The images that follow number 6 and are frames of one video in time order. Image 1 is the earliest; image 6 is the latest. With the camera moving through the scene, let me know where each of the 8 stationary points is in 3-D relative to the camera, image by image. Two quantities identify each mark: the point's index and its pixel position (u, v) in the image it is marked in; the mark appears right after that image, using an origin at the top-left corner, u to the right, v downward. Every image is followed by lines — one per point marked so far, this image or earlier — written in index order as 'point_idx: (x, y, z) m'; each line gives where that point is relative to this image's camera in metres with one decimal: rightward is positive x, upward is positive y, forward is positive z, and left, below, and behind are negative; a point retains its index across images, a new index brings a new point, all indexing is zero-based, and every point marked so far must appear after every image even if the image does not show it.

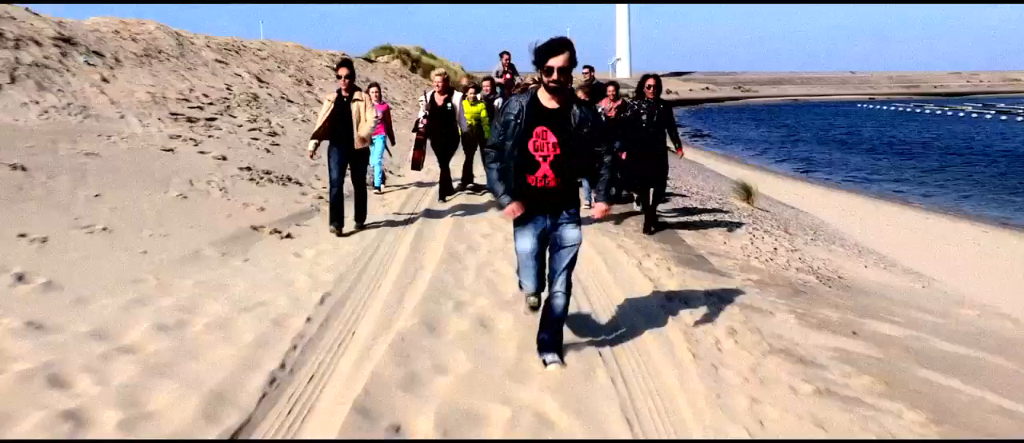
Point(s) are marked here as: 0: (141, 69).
0: (-4.5, +1.9, +12.6) m
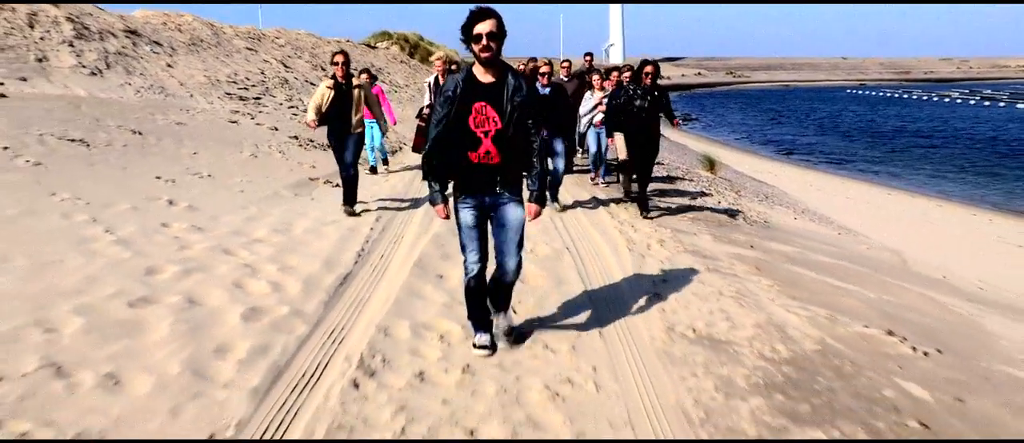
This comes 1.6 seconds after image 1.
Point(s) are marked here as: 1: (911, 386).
0: (-4.6, +2.4, +14.9) m
1: (+1.7, -0.7, +4.5) m
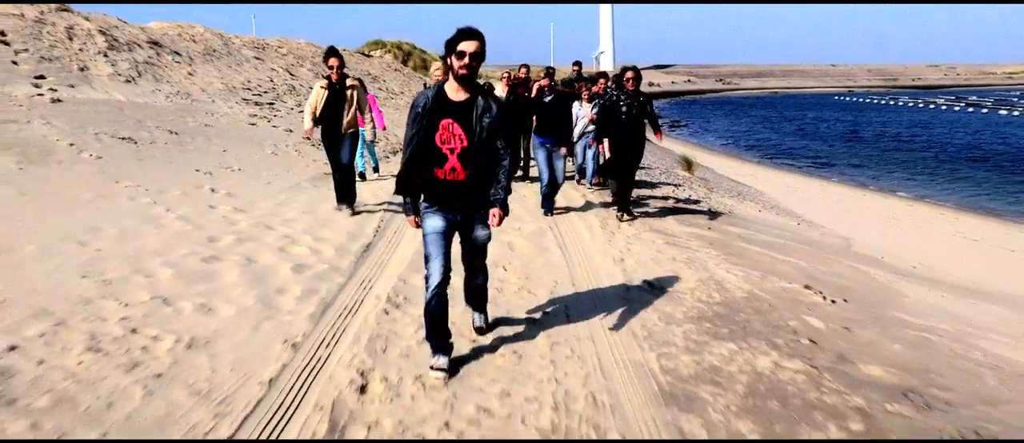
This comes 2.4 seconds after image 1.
0: (-4.7, +2.5, +16.1) m
1: (+1.7, -0.5, +5.8) m
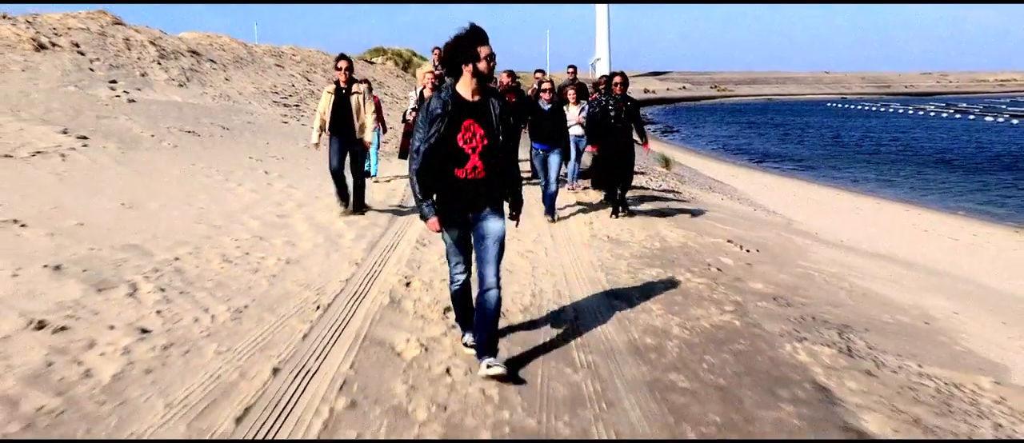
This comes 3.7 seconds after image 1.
0: (-4.8, +2.7, +18.2) m
1: (+1.6, -0.3, +7.9) m
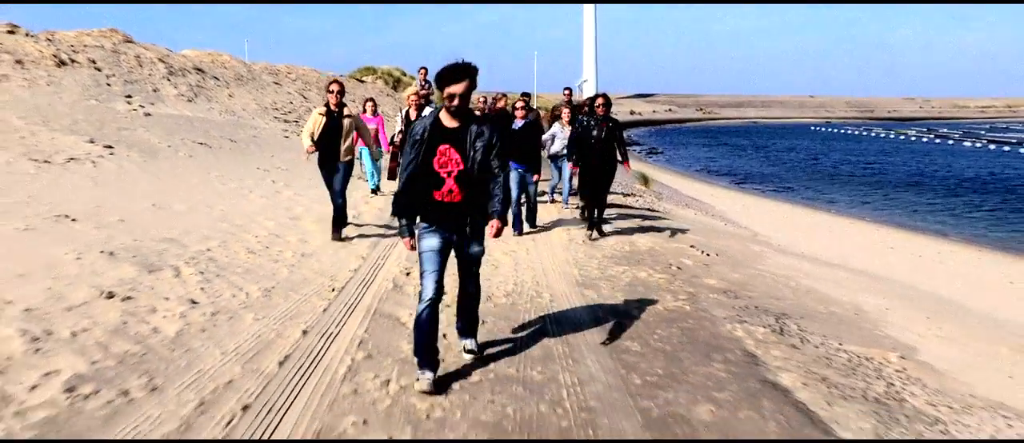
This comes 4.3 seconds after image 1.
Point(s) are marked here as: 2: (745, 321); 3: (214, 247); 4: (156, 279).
0: (-5.0, +2.5, +19.2) m
1: (+1.5, -0.3, +8.9) m
2: (+1.5, -0.6, +6.6) m
3: (-2.1, -0.2, +7.2) m
4: (-2.0, -0.3, +6.0) m
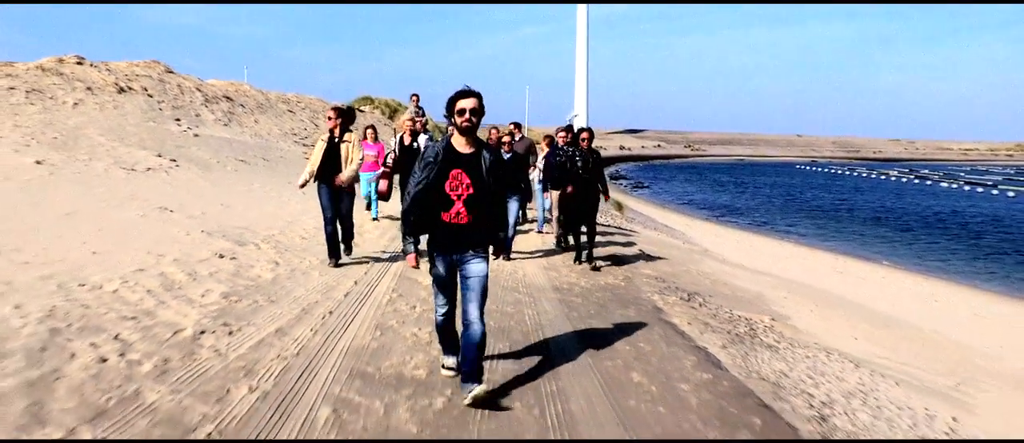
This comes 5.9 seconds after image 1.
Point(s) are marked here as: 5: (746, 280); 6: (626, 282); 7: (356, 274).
0: (-5.2, +2.3, +21.8) m
1: (+1.3, -0.4, +11.4) m
2: (+1.3, -0.6, +9.1) m
3: (-2.2, -0.1, +9.7) m
4: (-2.2, -0.2, +8.4) m
5: (+2.8, -0.7, +12.4) m
6: (+1.0, -0.5, +9.4) m
7: (-1.2, -0.4, +8.3) m
